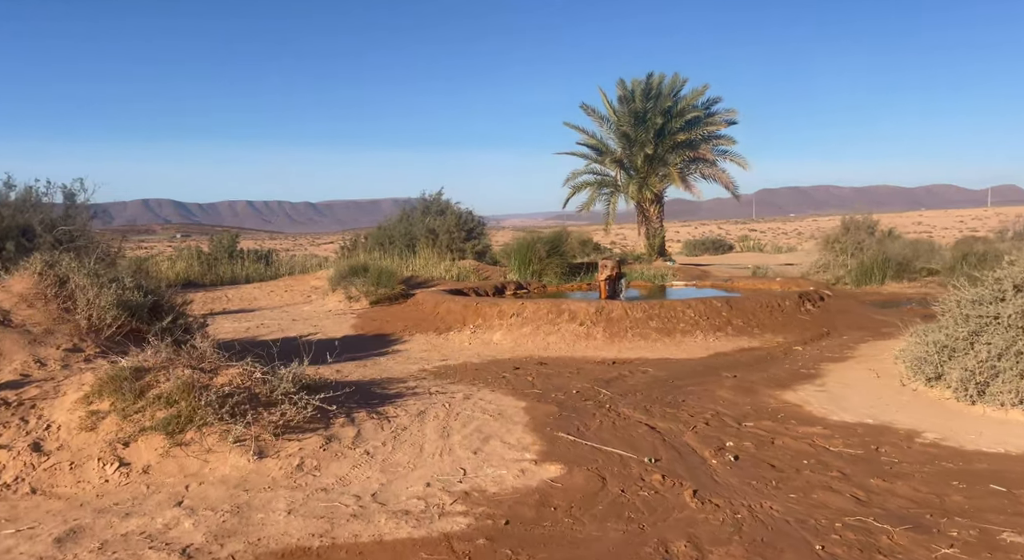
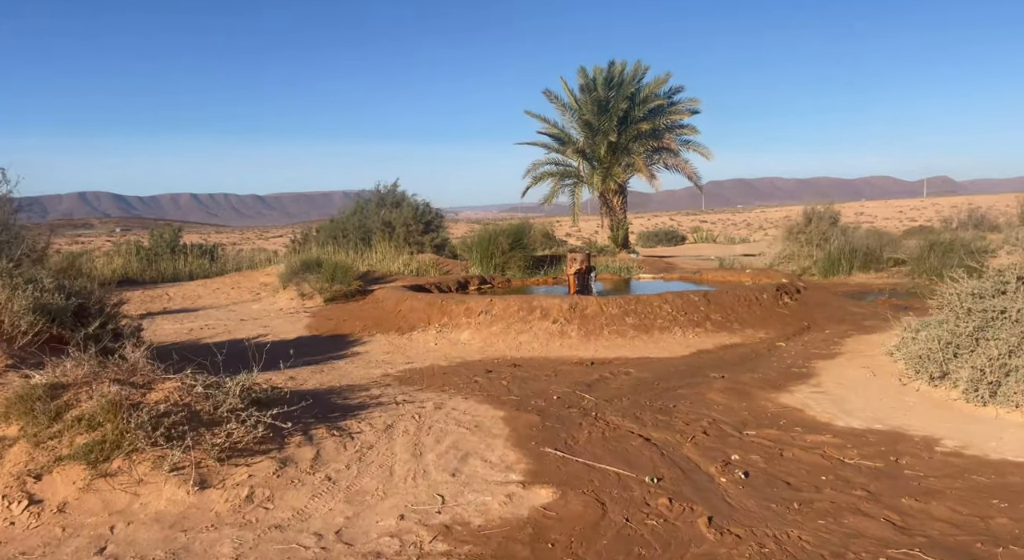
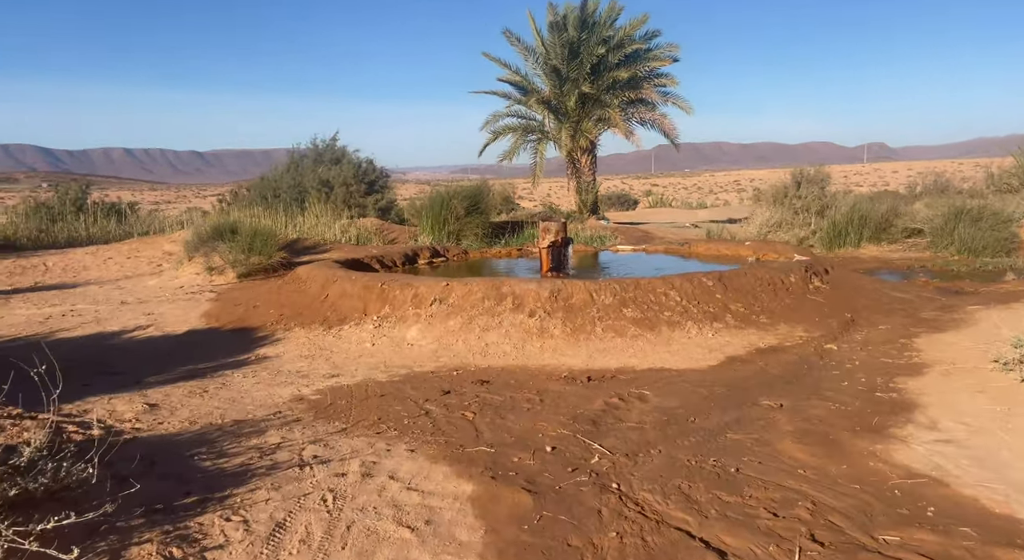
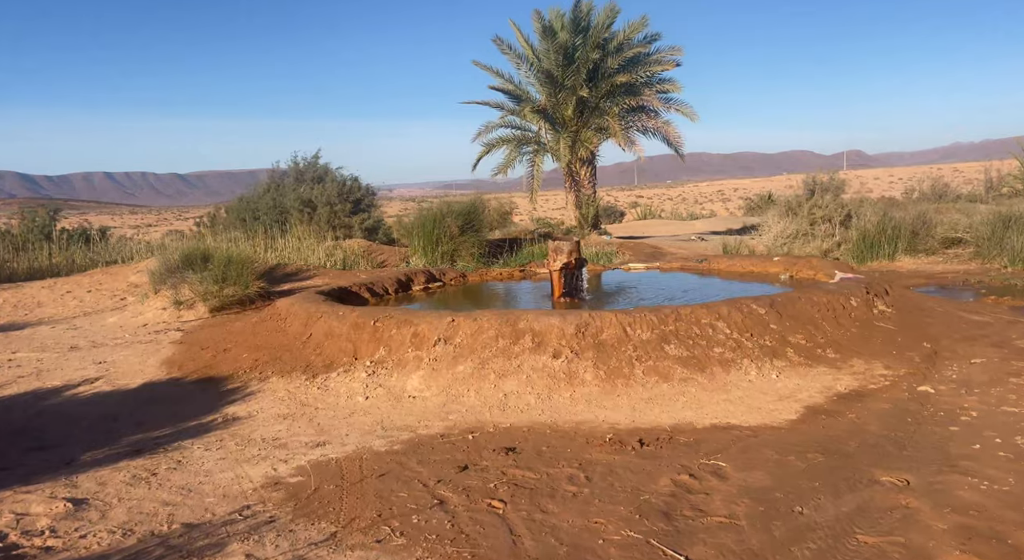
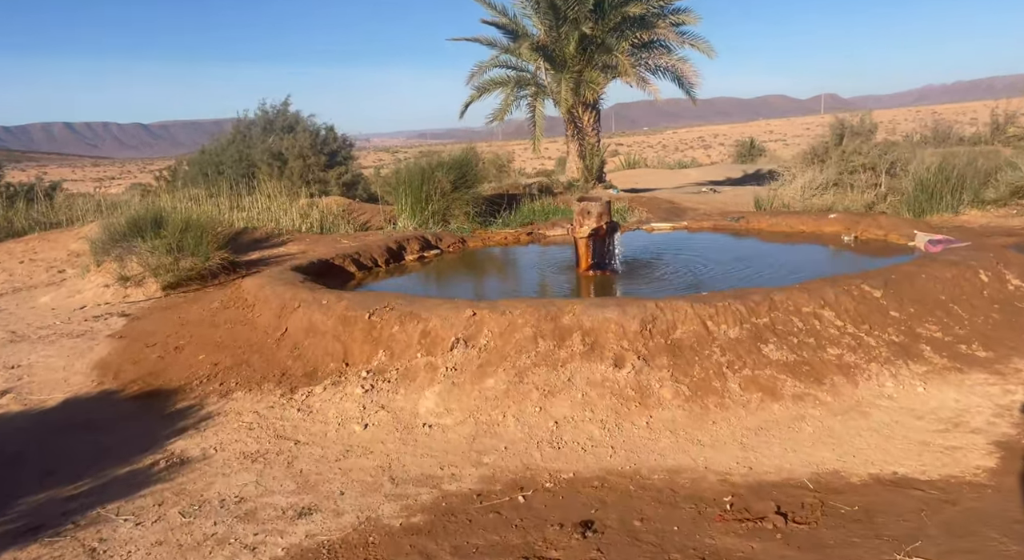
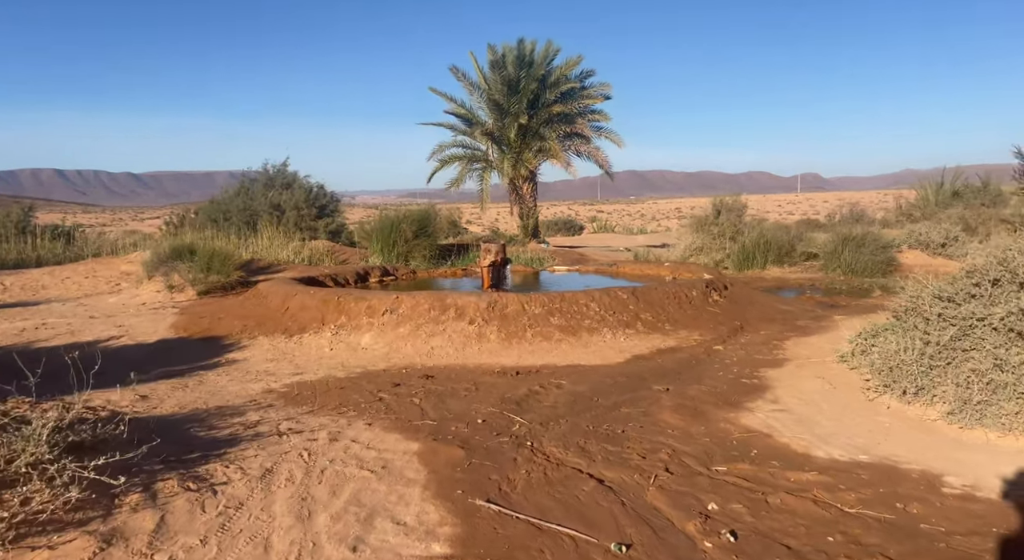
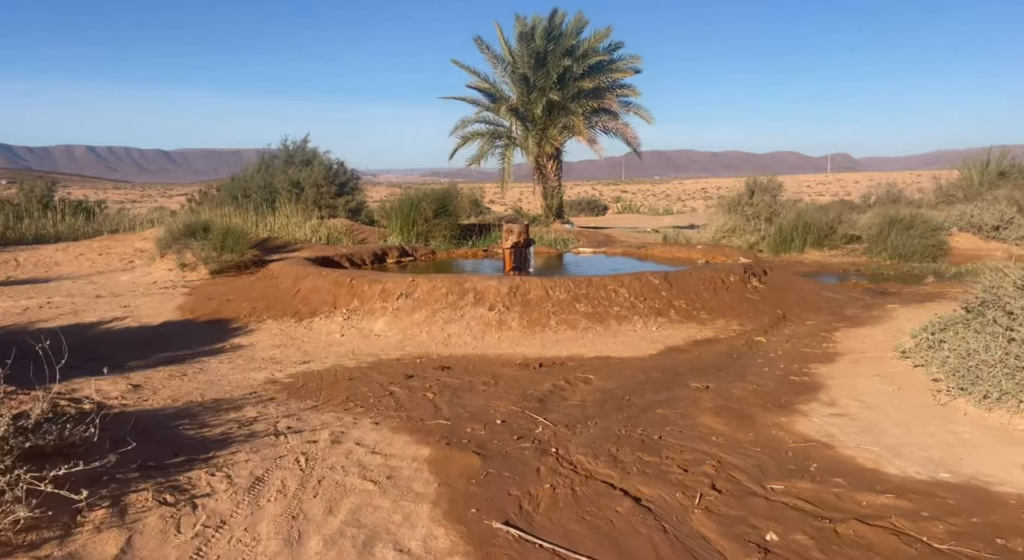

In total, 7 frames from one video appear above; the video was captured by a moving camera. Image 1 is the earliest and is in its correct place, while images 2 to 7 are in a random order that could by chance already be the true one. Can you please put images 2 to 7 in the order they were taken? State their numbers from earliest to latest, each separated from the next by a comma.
2, 6, 7, 3, 4, 5
